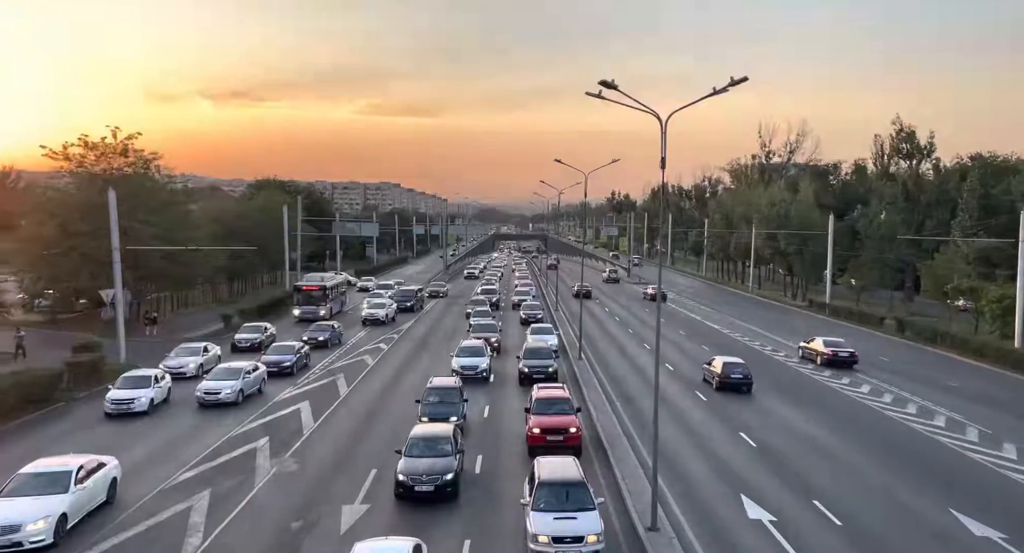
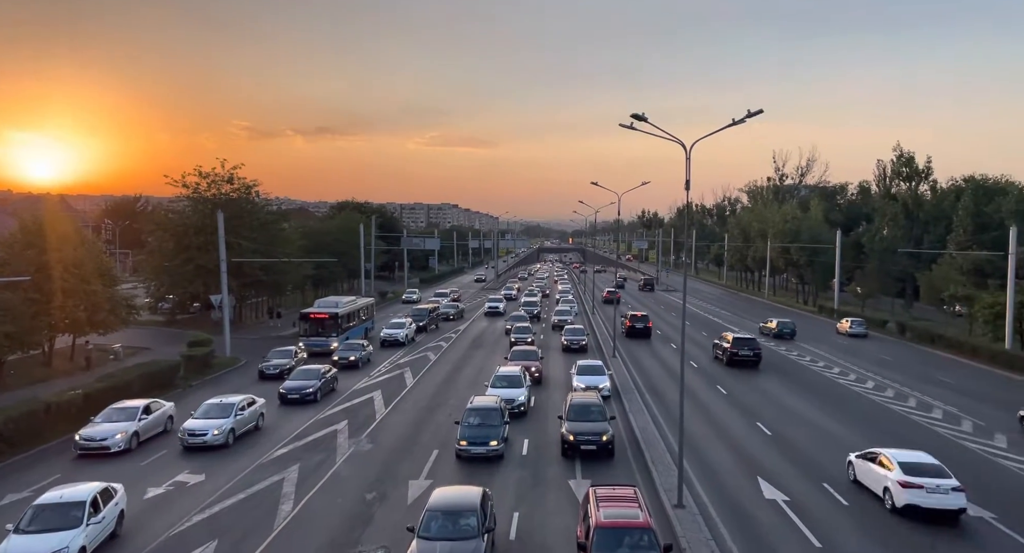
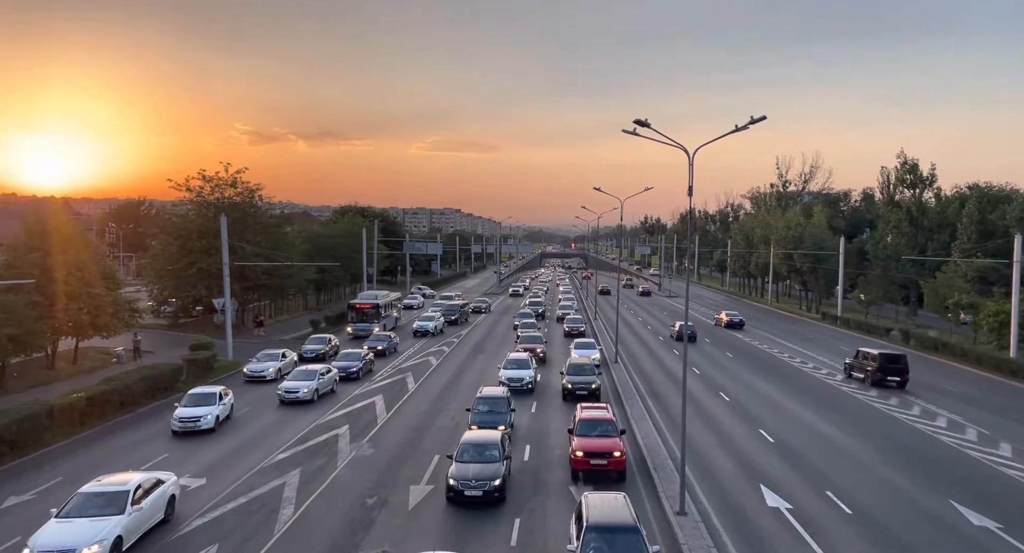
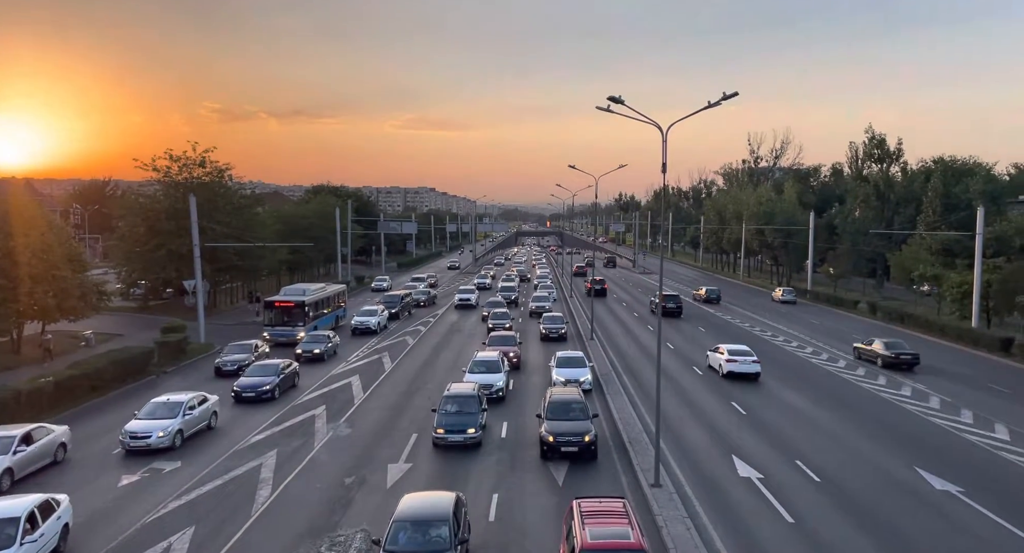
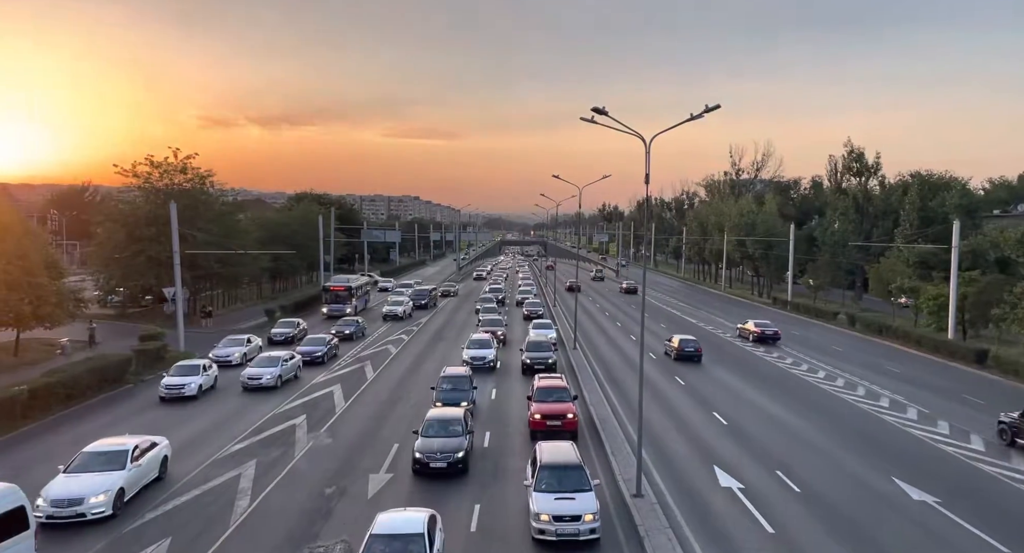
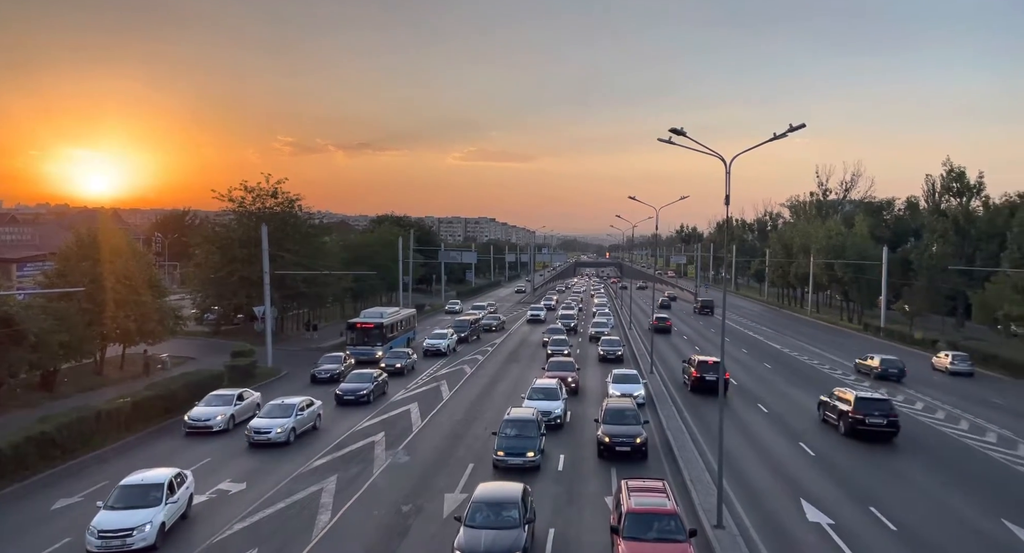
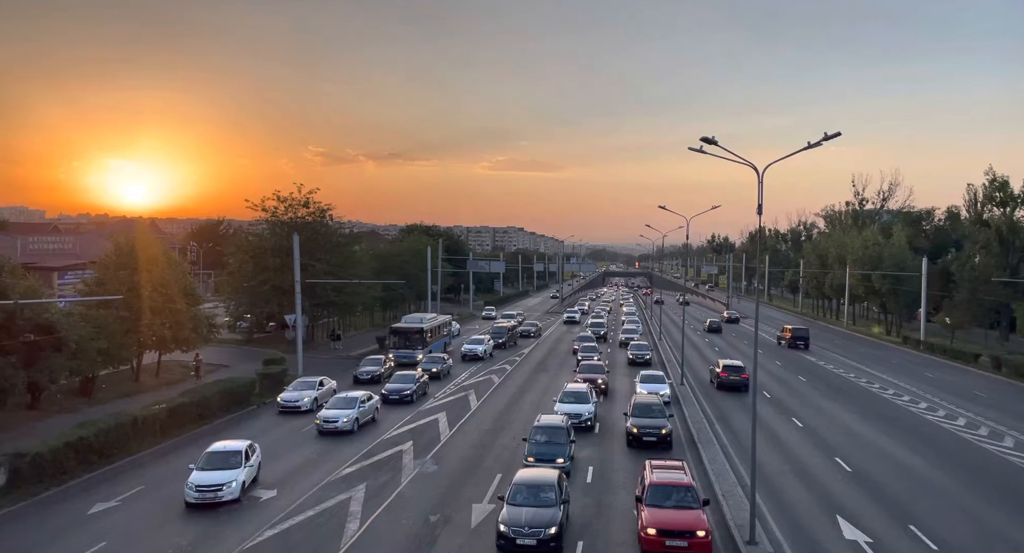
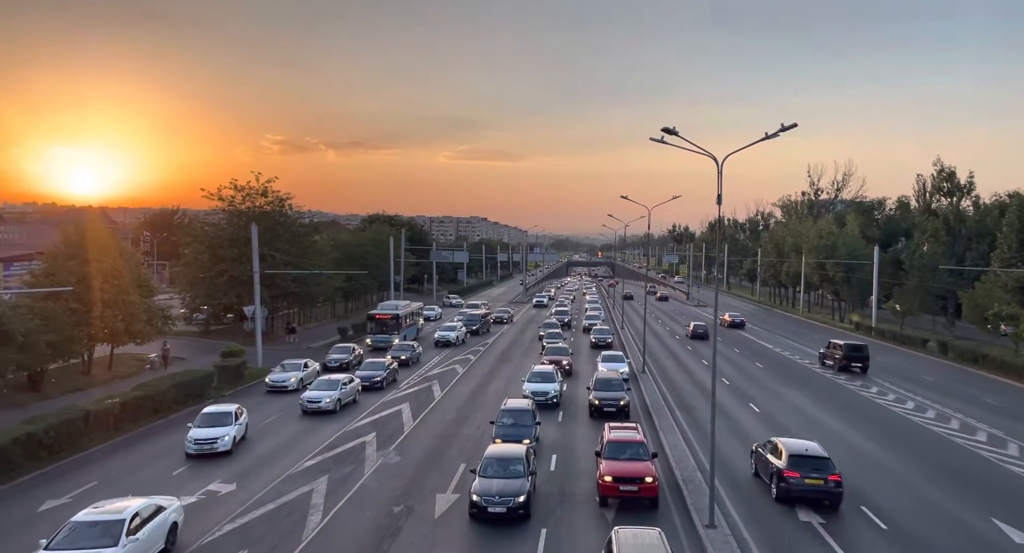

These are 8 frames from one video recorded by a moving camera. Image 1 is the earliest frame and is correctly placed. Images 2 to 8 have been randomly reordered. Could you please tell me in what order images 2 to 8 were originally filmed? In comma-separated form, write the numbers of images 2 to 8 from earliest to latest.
5, 3, 8, 7, 6, 2, 4
